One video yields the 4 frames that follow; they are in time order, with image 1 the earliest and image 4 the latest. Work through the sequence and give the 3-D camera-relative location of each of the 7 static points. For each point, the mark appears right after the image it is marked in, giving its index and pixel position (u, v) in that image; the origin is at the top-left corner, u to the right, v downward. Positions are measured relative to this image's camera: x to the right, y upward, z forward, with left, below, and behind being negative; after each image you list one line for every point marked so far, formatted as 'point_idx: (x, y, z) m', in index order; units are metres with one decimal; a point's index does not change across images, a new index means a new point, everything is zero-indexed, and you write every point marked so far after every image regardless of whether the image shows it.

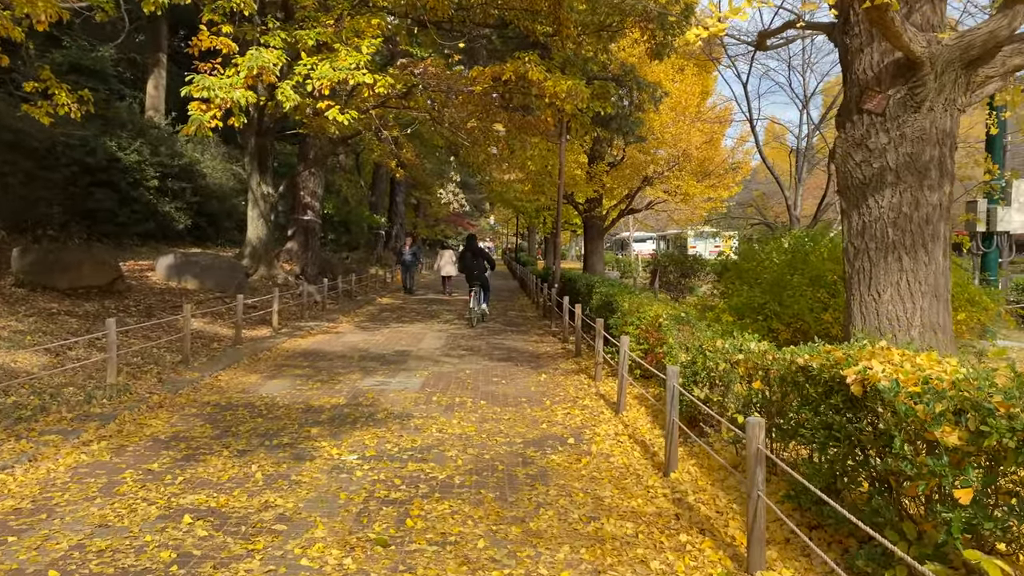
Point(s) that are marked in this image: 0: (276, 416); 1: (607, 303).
0: (-1.9, -1.0, +6.3) m
1: (+1.1, -0.2, +9.4) m
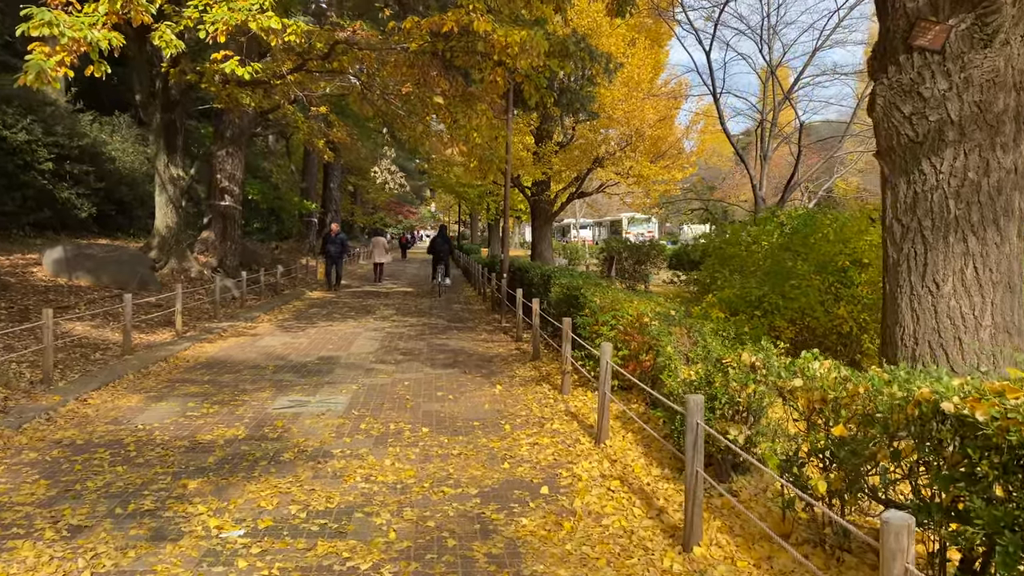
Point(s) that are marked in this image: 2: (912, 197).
0: (-2.1, -1.0, +4.7) m
1: (+0.6, -0.1, +8.0) m
2: (+2.3, +0.5, +4.5) m
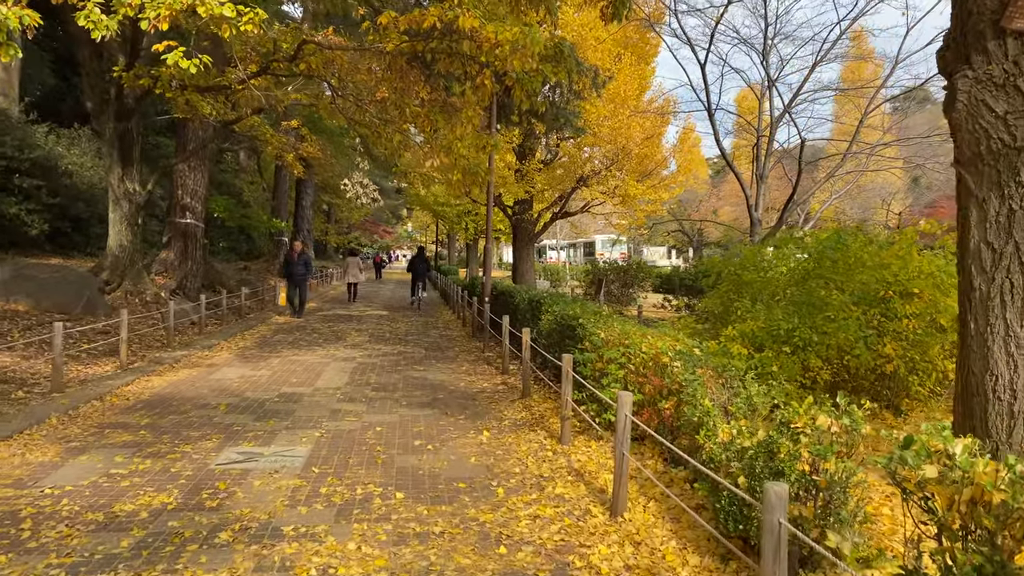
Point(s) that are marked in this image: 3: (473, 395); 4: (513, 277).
0: (-2.2, -1.2, +3.6) m
1: (+0.5, -0.4, +7.1) m
2: (+2.3, +0.3, +3.7) m
3: (-0.4, -1.0, +7.7) m
4: (0.0, +0.3, +19.7) m
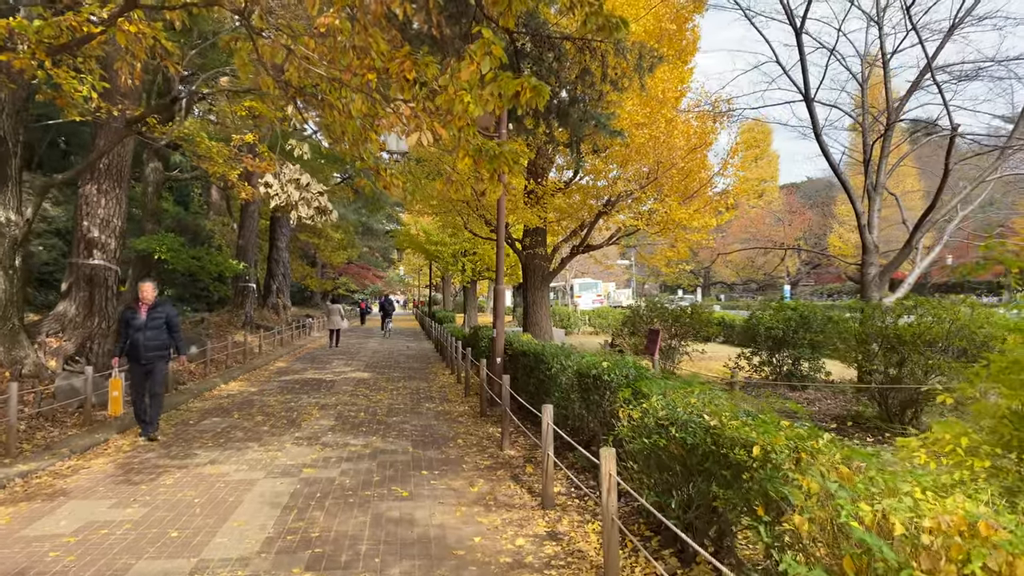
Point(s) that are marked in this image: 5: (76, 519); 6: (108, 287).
0: (-1.8, -1.4, -0.2) m
1: (+0.8, -0.7, +3.3) m
2: (+2.6, +0.2, -0.1) m
3: (0.0, -1.4, +3.9) m
4: (+0.3, -0.8, +16.0) m
5: (-2.8, -1.5, +5.2) m
6: (-5.6, 0.0, +11.0) m
